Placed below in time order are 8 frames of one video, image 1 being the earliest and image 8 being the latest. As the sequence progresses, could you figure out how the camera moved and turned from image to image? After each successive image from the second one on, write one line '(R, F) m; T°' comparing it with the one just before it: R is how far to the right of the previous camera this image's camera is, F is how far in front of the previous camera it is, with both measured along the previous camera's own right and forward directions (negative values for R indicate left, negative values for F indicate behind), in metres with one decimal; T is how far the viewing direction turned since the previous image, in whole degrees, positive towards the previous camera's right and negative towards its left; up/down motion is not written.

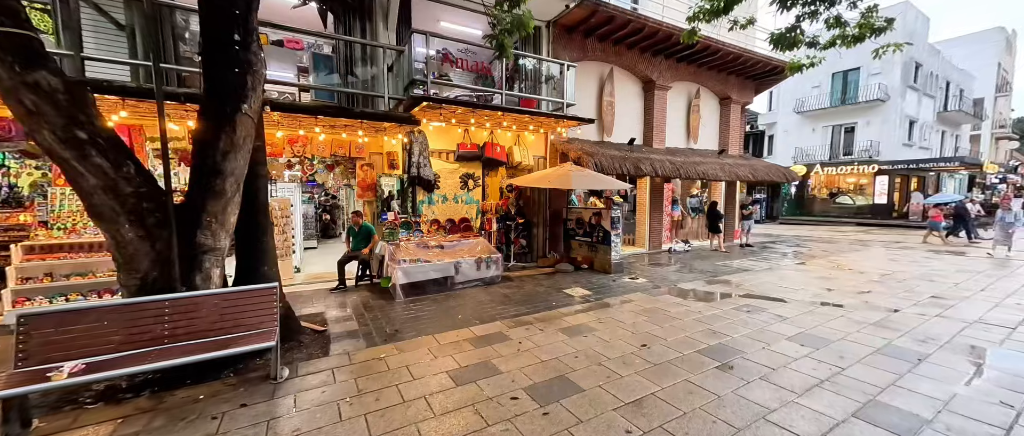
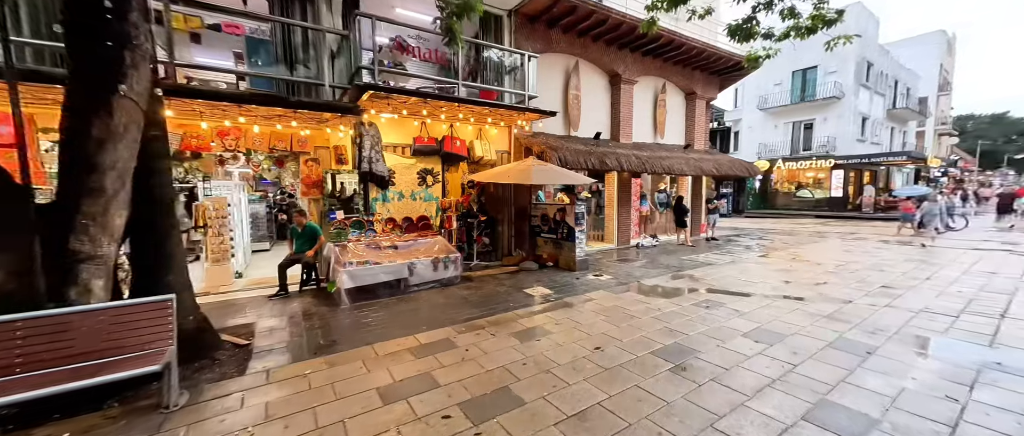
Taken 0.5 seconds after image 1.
(+0.3, +0.2) m; +4°
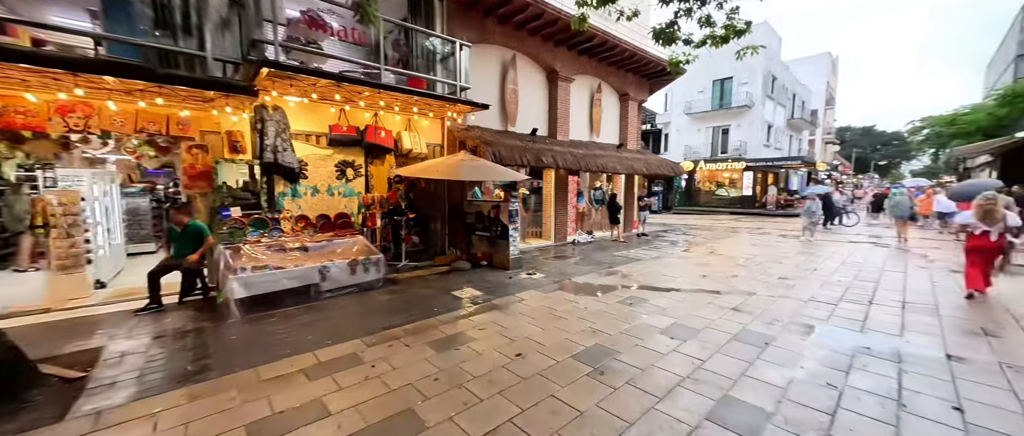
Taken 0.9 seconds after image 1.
(+0.3, +0.2) m; +9°
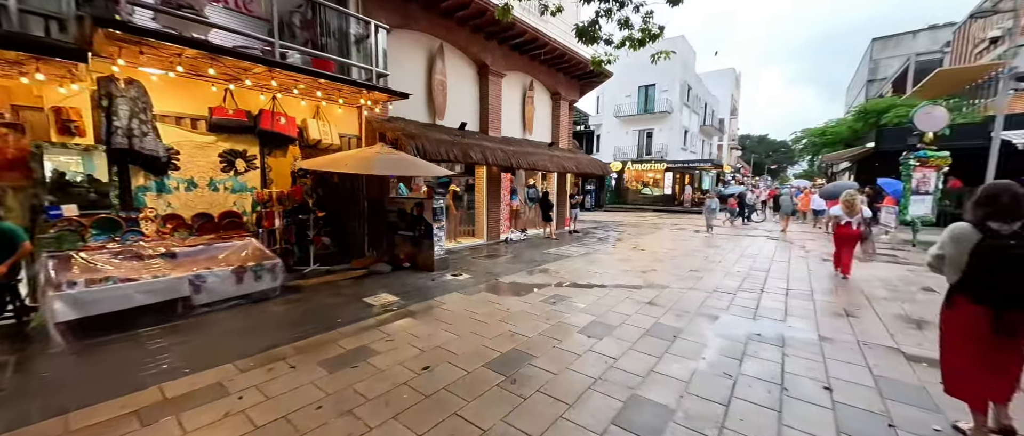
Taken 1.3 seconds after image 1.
(+0.3, +0.2) m; +10°
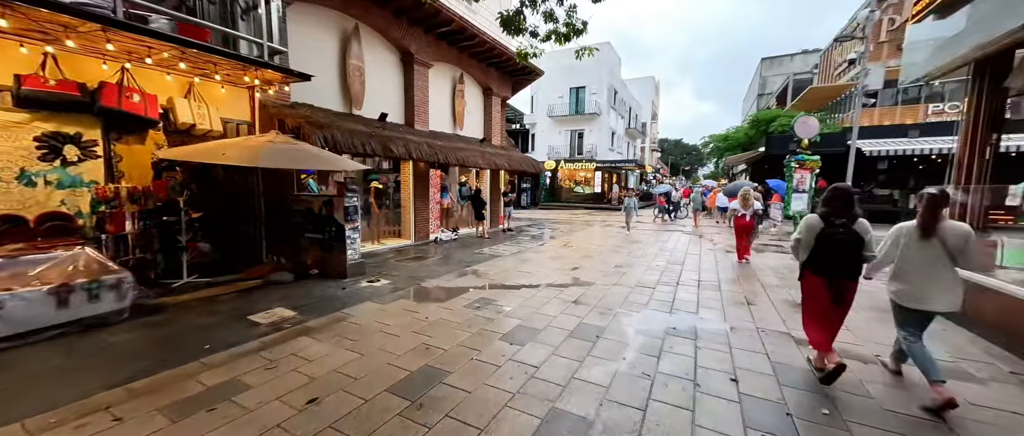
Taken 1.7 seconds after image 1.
(+0.2, +0.3) m; +10°
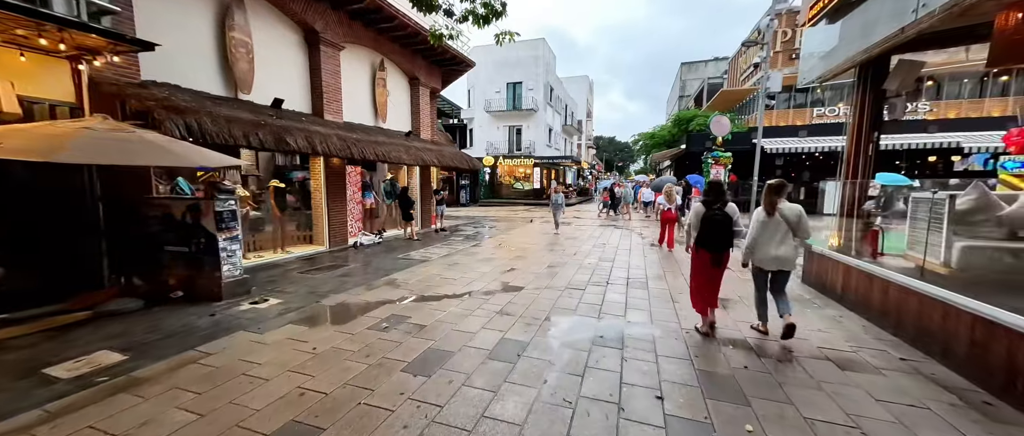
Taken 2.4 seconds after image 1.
(+0.4, +0.5) m; +9°
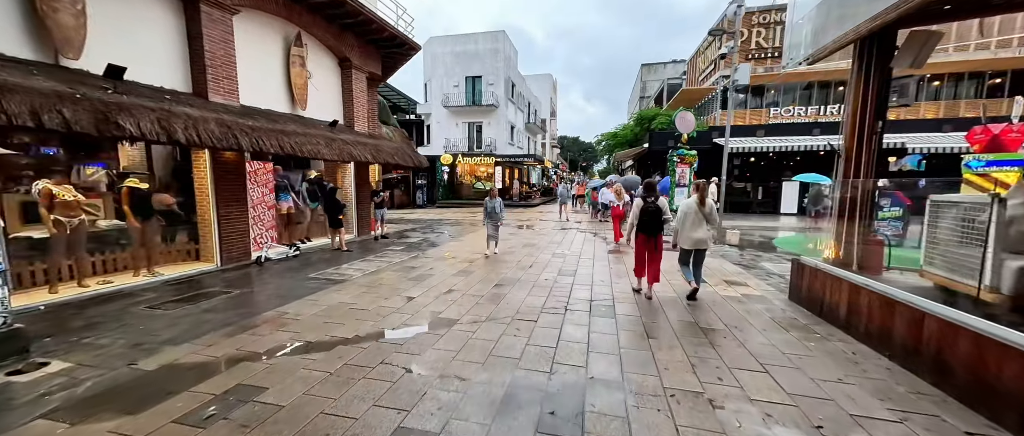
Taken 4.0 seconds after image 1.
(+0.5, +1.3) m; +5°
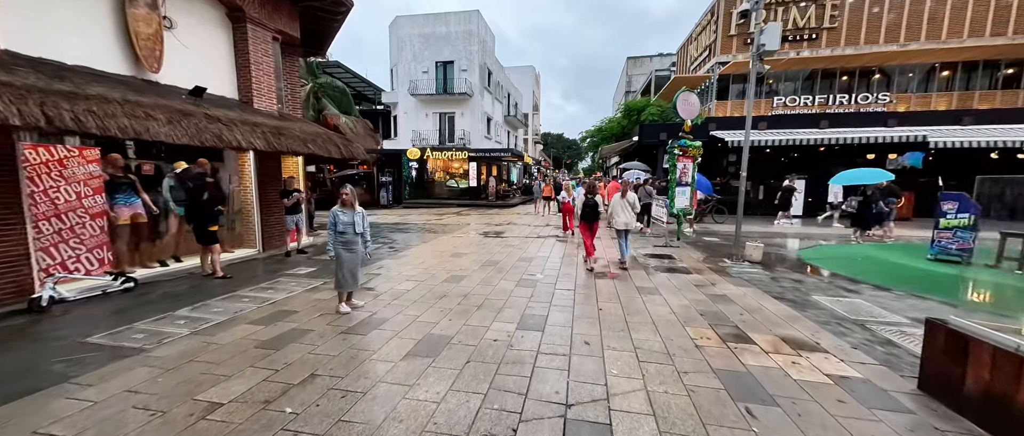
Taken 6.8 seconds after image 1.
(+0.6, +2.5) m; +2°
